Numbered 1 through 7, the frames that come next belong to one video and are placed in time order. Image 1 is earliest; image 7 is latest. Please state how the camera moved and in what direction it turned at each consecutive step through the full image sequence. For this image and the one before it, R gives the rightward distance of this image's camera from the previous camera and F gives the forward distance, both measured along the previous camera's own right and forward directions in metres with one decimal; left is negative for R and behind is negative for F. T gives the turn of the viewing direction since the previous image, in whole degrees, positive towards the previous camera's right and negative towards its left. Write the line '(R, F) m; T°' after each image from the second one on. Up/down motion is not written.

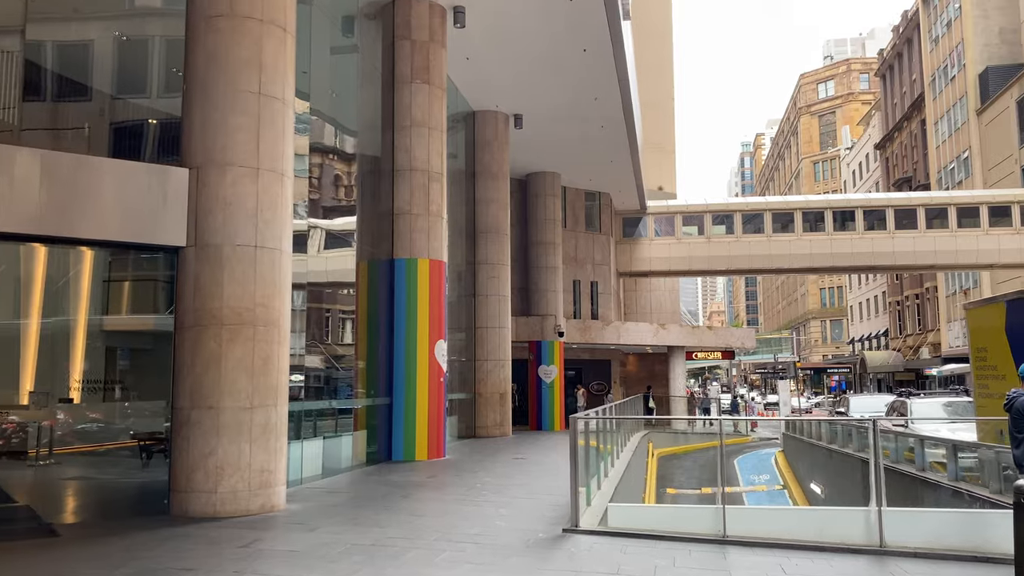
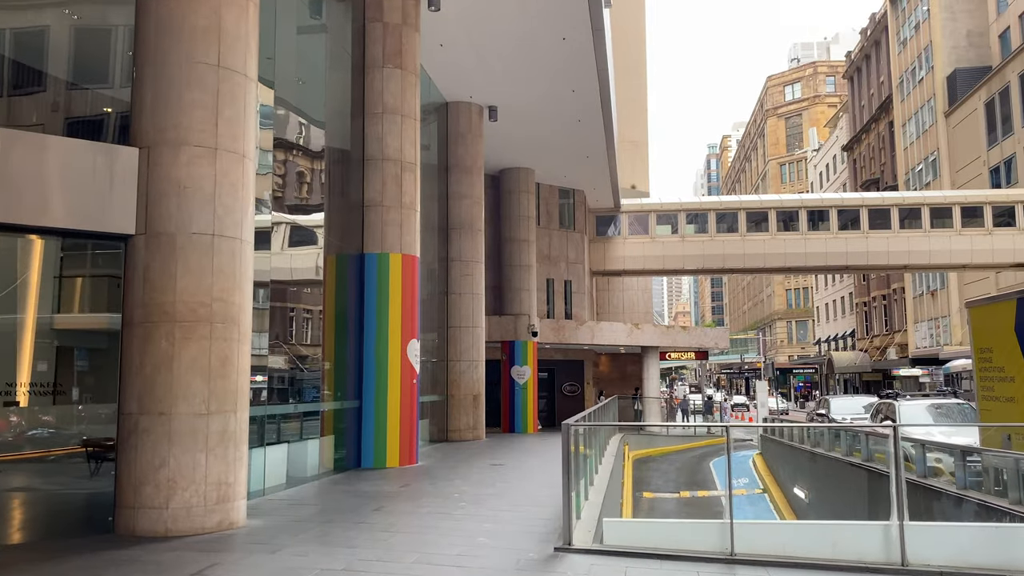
(-0.2, +0.8) m; +2°
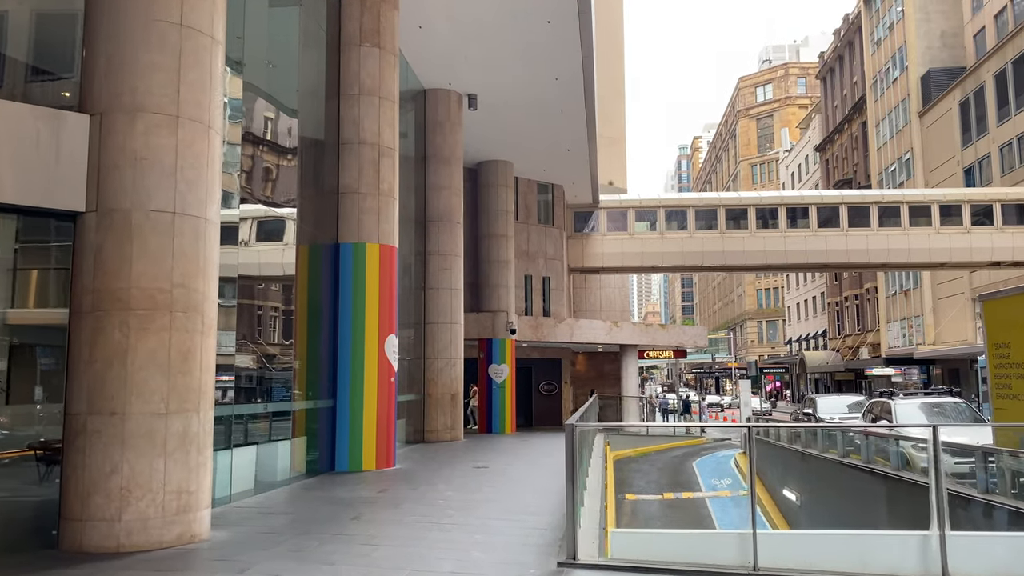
(-0.2, +0.8) m; +2°
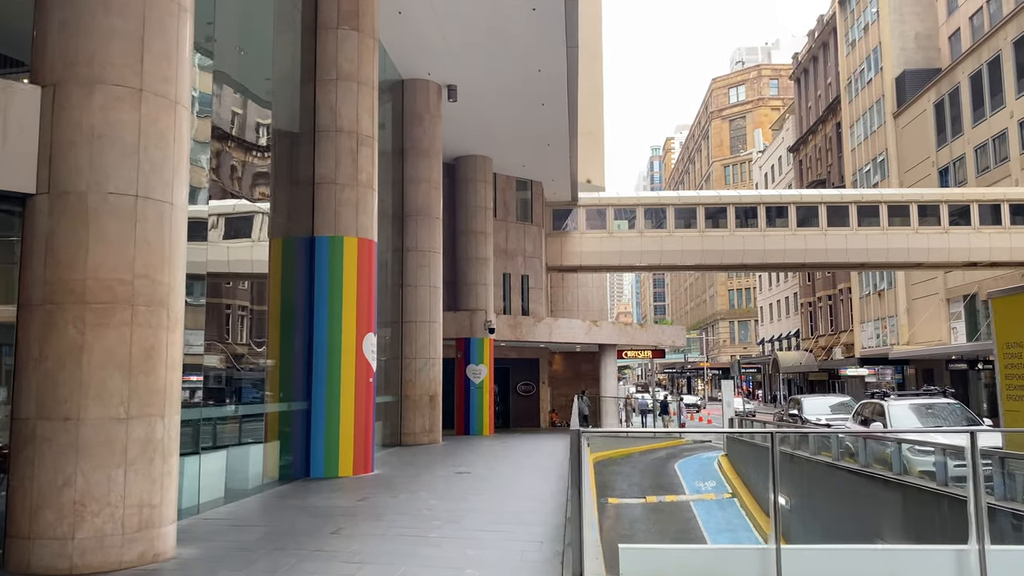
(-0.2, +0.6) m; +2°
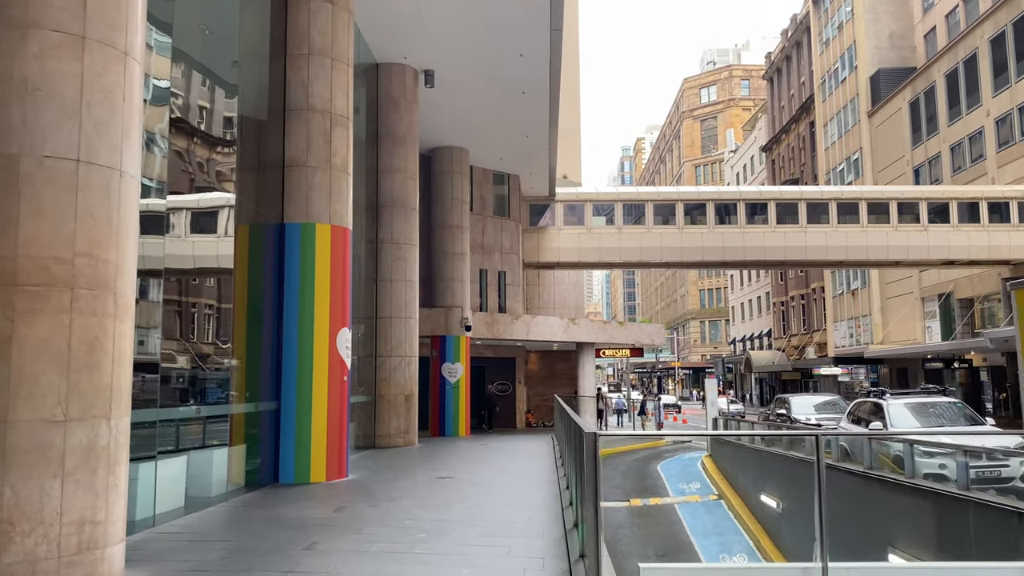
(-0.2, +0.8) m; +2°
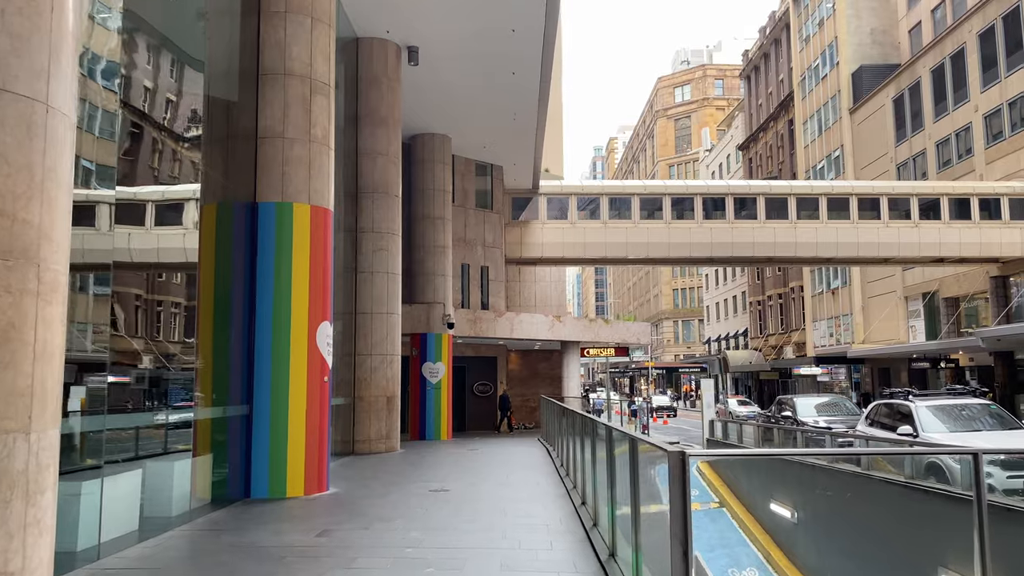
(-0.4, +1.3) m; +2°
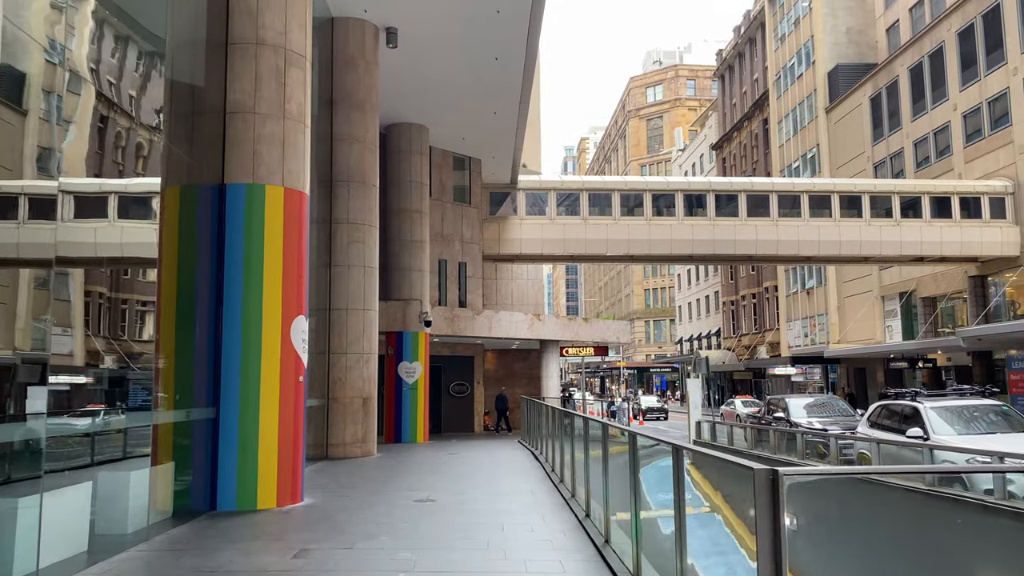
(-0.3, +0.9) m; +2°
